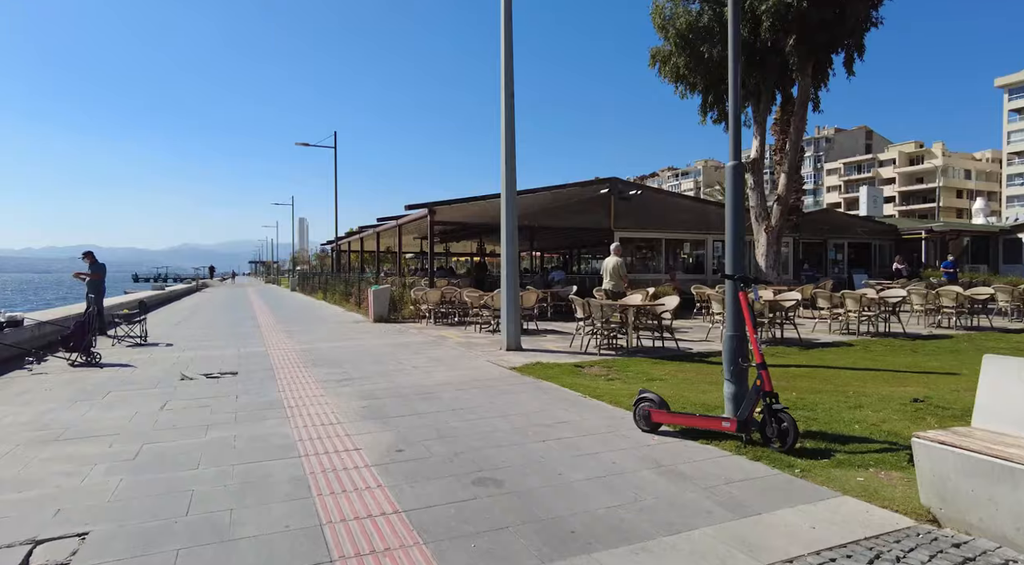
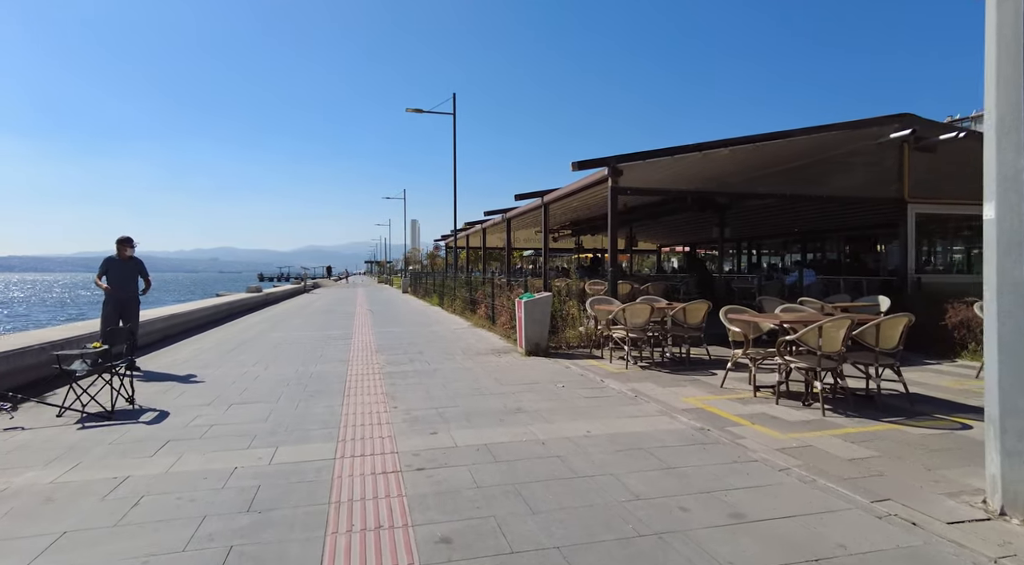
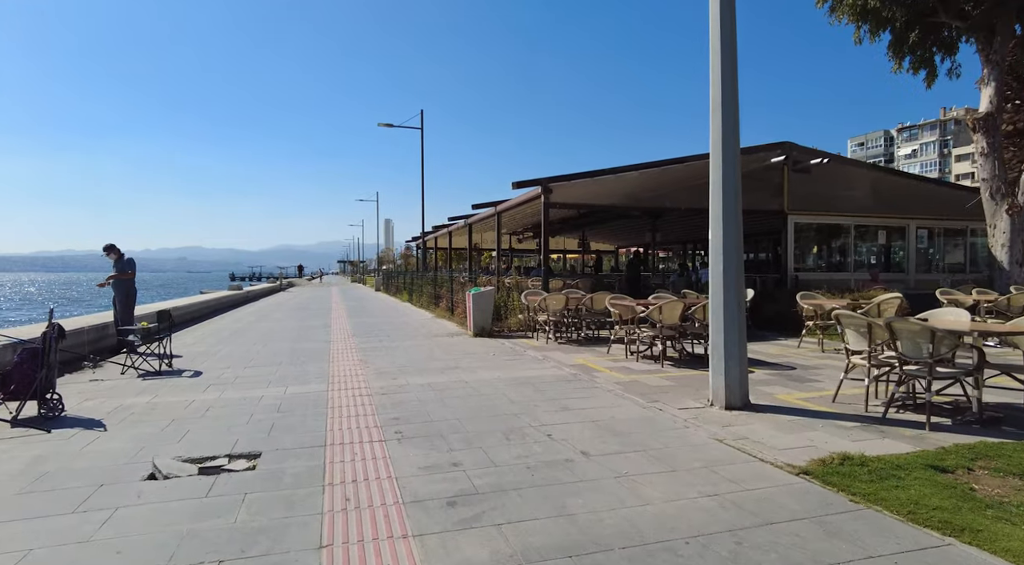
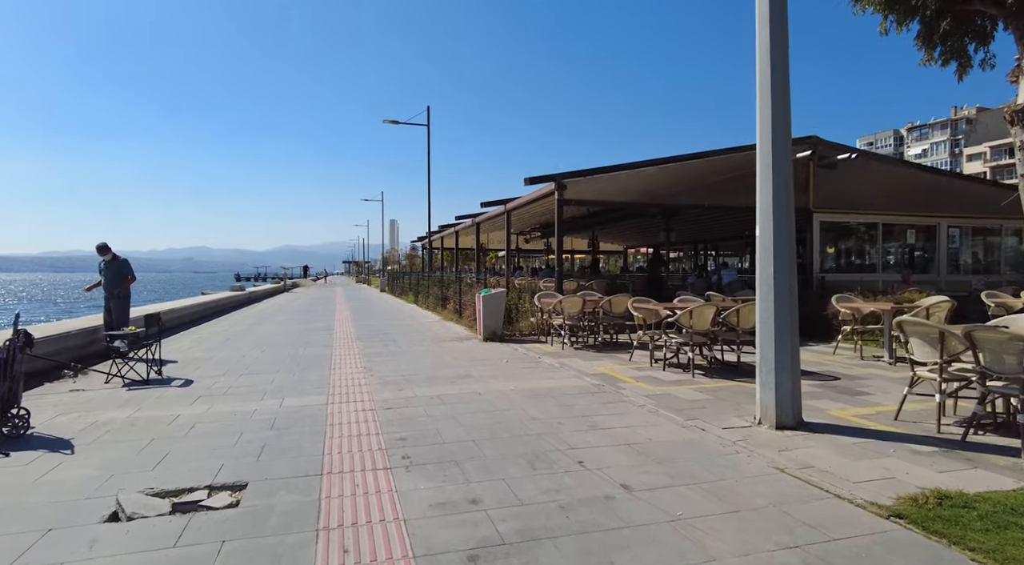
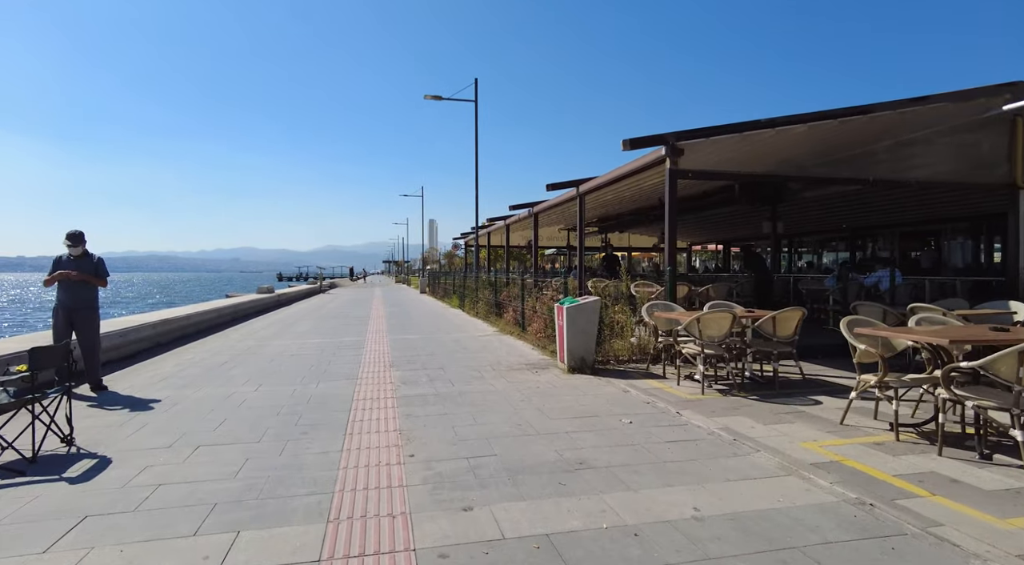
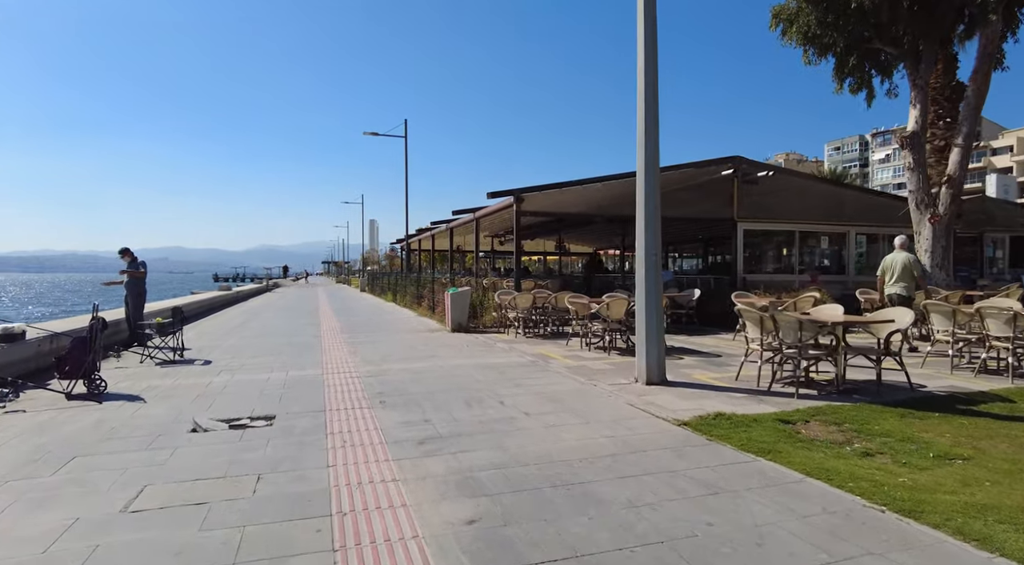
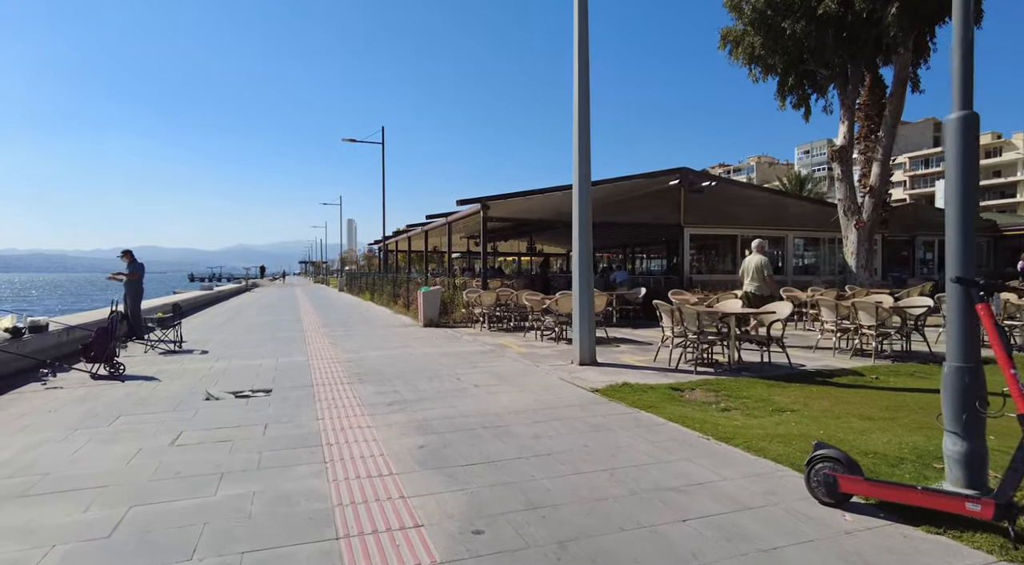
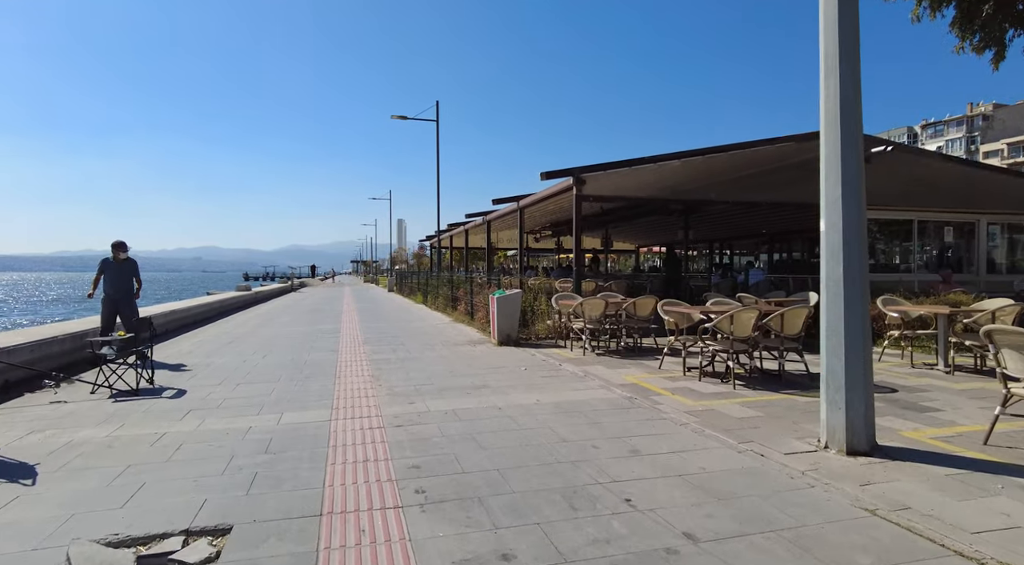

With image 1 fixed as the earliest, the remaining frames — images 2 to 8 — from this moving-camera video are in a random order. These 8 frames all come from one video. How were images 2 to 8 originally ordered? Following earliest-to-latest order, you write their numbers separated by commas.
7, 6, 3, 4, 8, 2, 5
